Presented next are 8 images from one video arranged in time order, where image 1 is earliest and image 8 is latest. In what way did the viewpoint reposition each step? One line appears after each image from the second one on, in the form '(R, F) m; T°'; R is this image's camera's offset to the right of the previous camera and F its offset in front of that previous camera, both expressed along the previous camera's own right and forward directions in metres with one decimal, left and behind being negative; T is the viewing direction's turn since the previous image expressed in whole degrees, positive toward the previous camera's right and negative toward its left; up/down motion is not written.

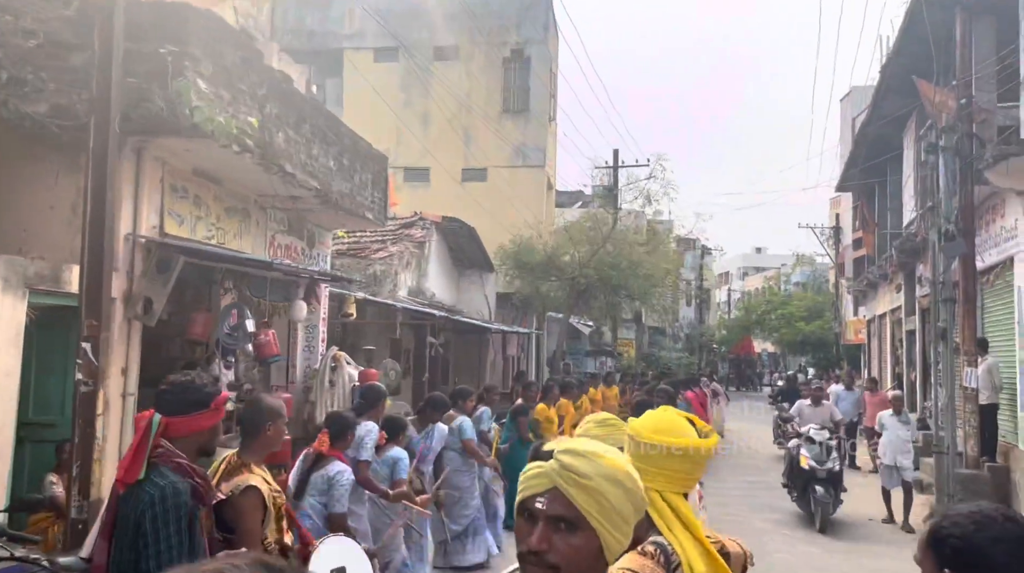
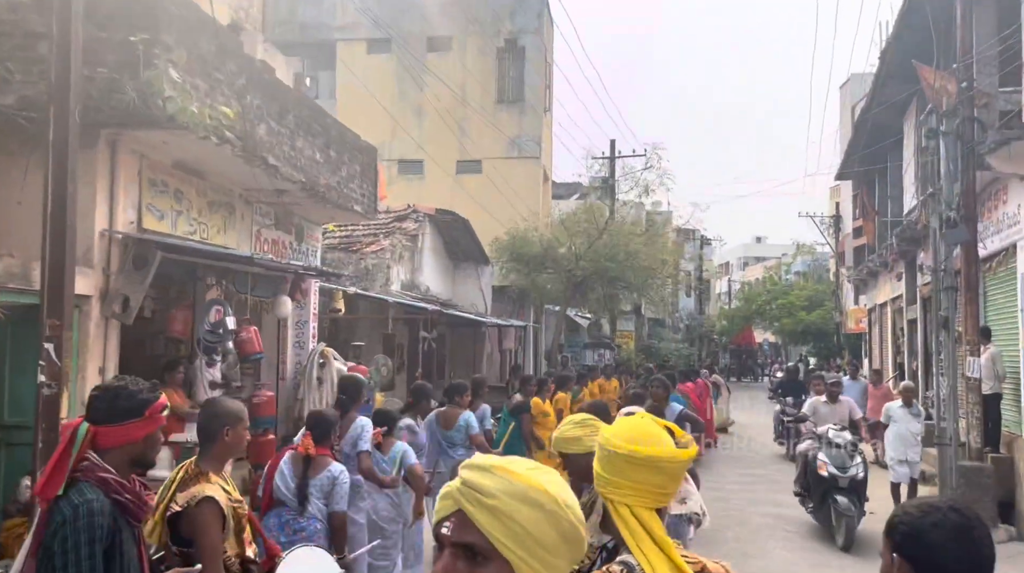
(+0.1, +0.2) m; 0°
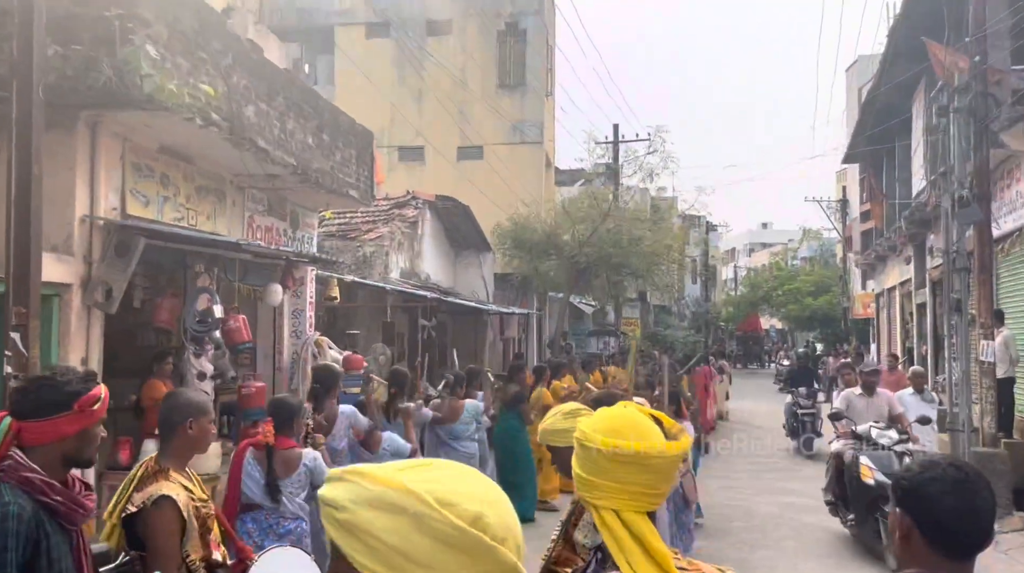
(+0.1, +0.3) m; 0°
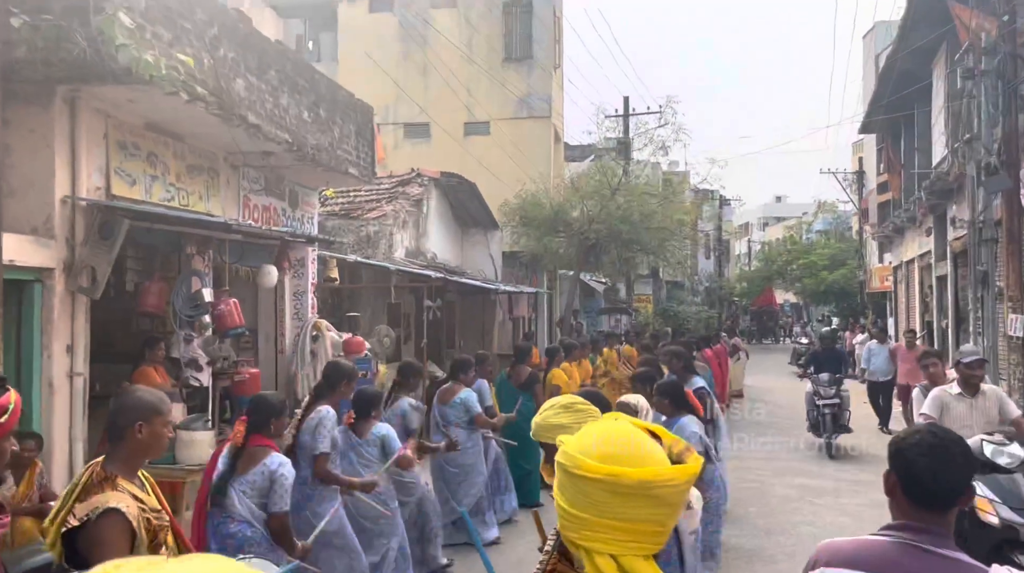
(+0.1, +0.3) m; -1°
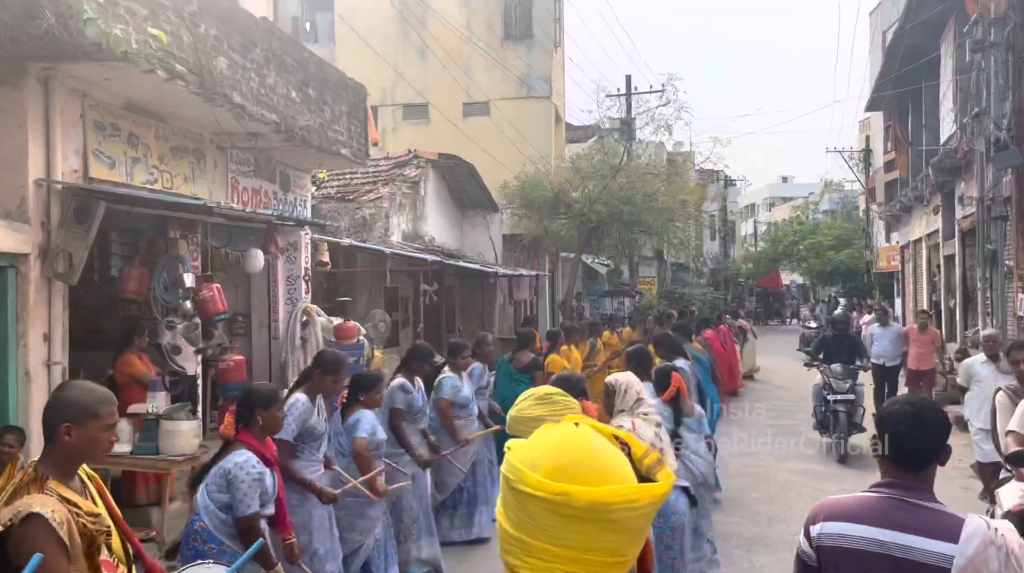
(+0.1, +0.2) m; 0°
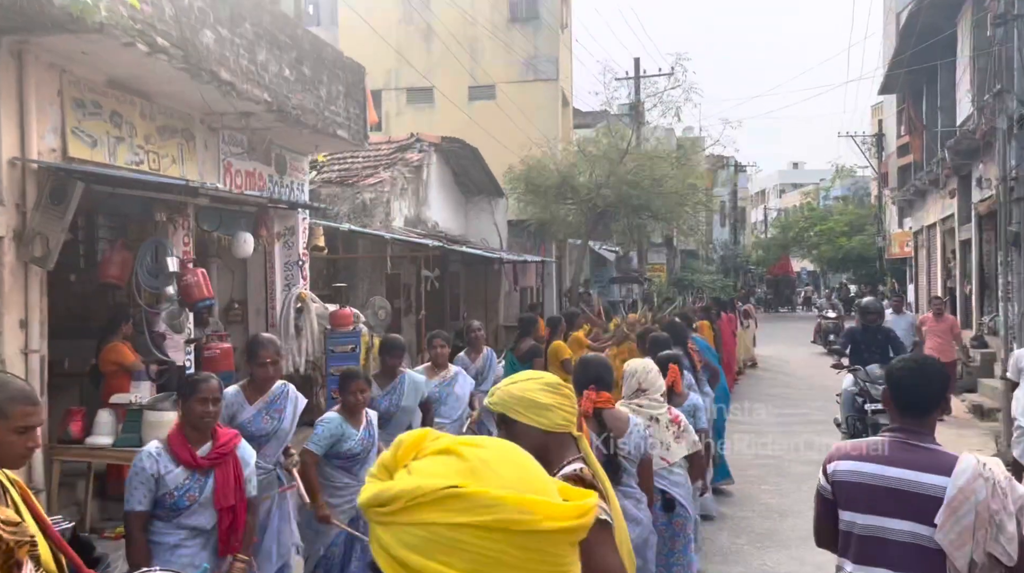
(+0.1, +0.3) m; -1°
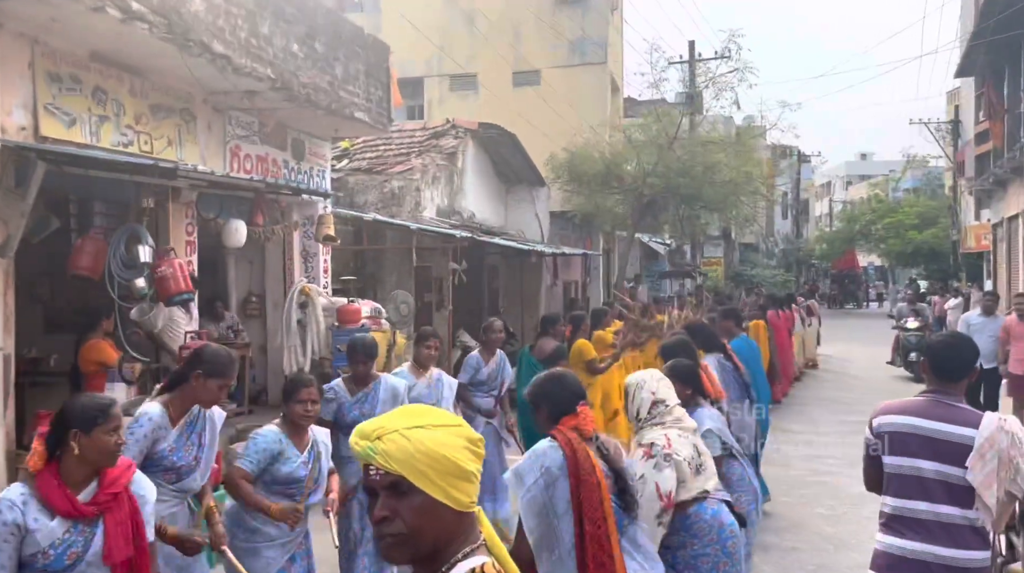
(+0.3, +0.7) m; -4°
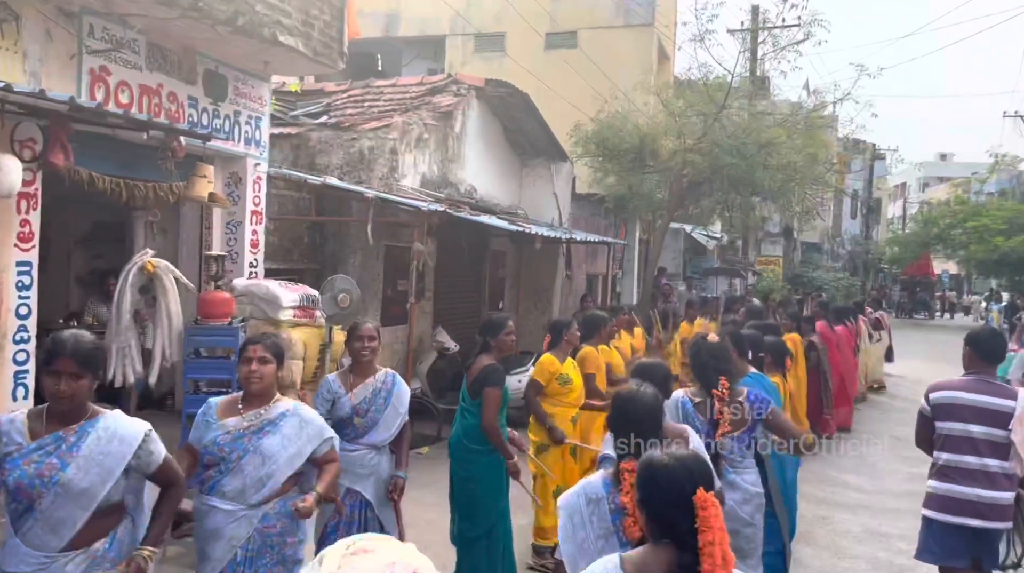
(+0.7, +2.3) m; -4°
